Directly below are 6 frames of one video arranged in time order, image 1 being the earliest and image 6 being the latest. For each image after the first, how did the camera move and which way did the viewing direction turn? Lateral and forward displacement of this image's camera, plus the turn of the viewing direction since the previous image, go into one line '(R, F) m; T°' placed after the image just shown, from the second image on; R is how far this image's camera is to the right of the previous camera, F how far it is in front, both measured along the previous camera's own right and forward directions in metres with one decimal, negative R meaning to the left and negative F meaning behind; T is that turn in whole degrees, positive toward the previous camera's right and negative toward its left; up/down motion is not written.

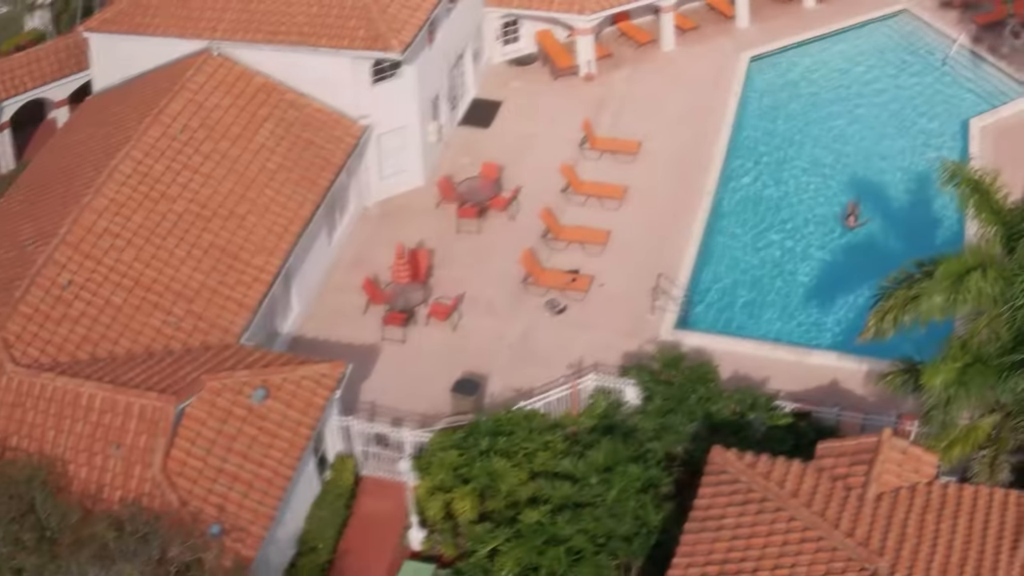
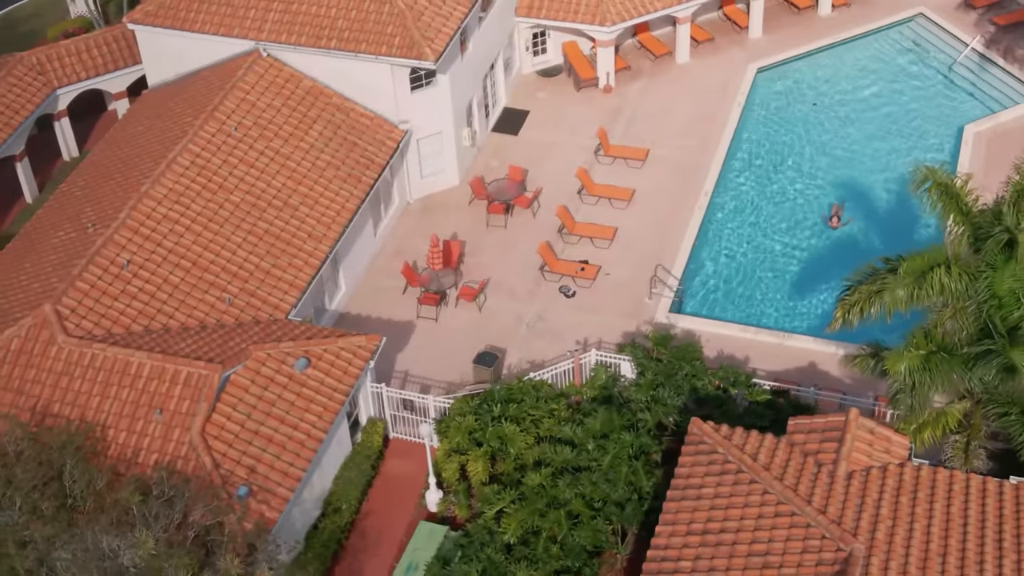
(+0.7, -2.1) m; -2°
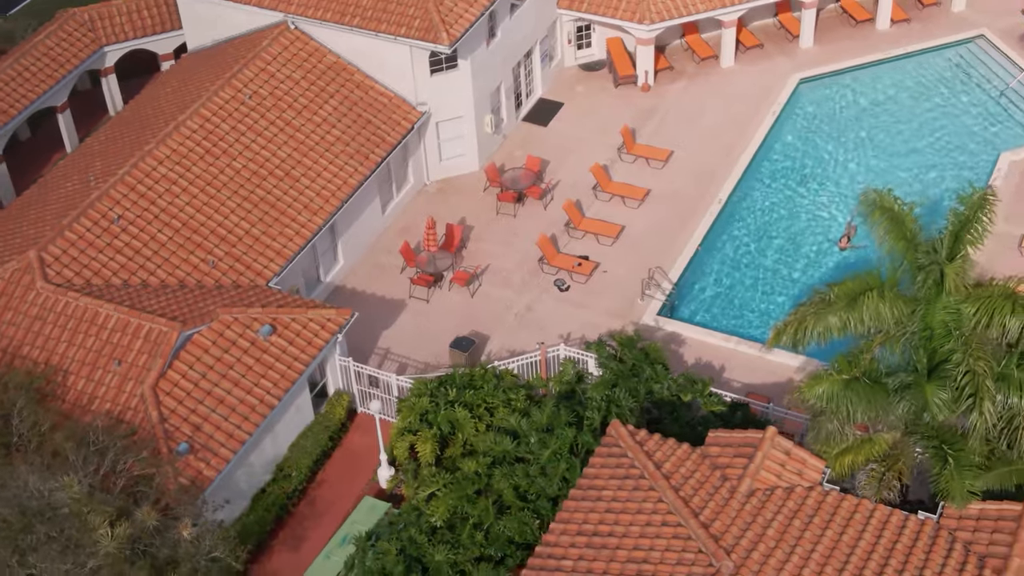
(+3.5, 0.0) m; -6°
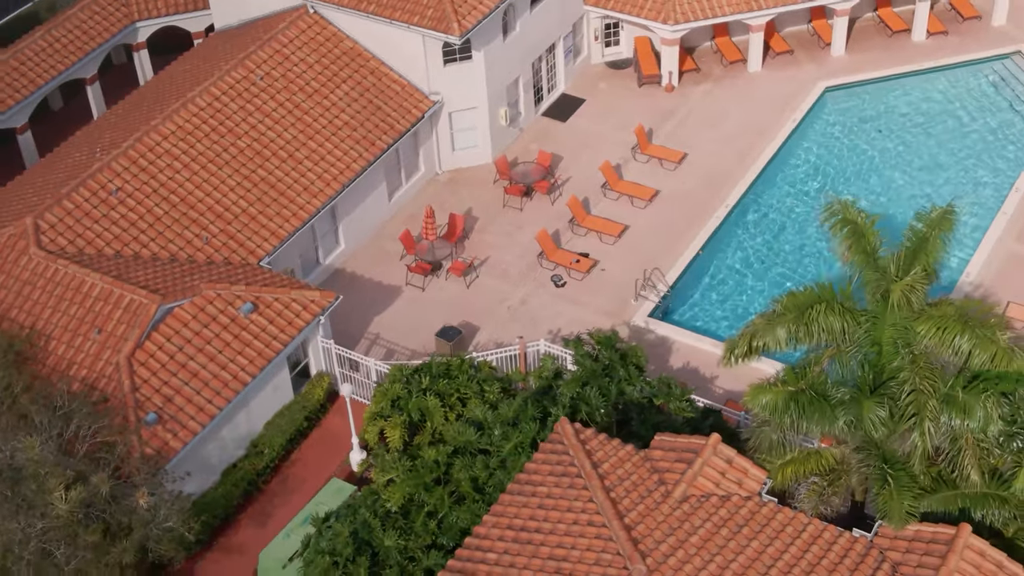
(+2.2, 0.0) m; -4°
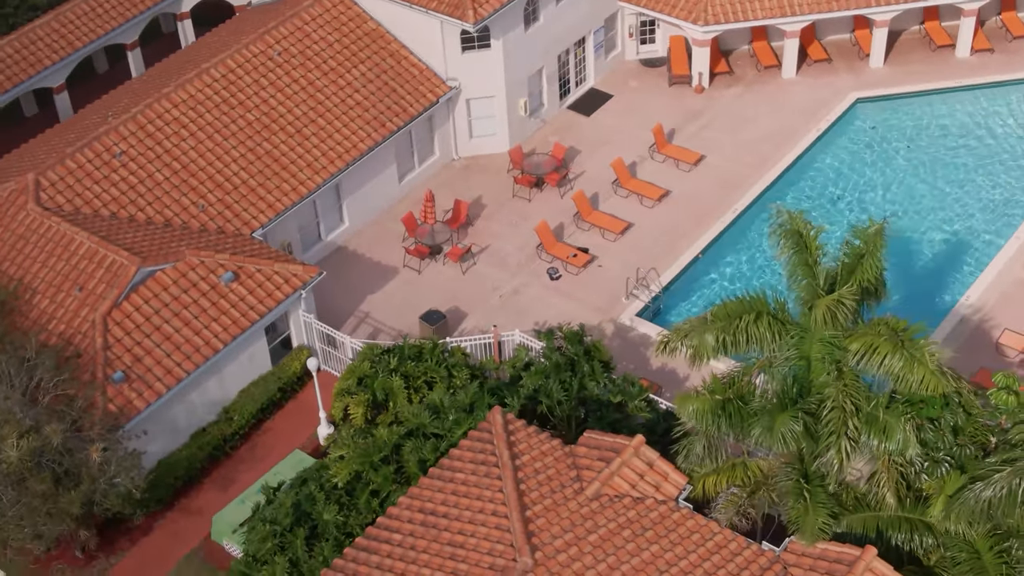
(+2.9, 0.0) m; -5°
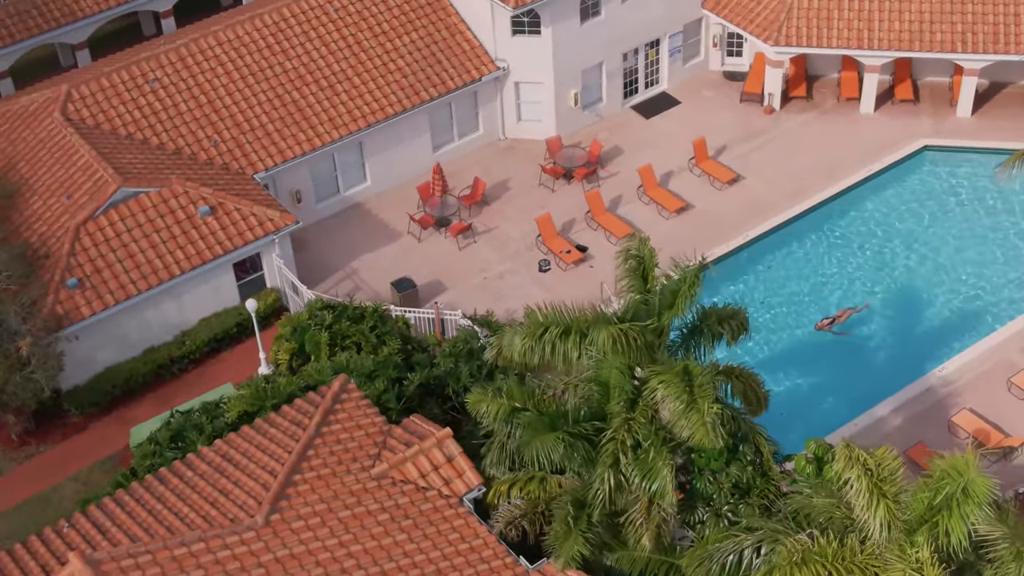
(+7.2, +0.6) m; -13°
